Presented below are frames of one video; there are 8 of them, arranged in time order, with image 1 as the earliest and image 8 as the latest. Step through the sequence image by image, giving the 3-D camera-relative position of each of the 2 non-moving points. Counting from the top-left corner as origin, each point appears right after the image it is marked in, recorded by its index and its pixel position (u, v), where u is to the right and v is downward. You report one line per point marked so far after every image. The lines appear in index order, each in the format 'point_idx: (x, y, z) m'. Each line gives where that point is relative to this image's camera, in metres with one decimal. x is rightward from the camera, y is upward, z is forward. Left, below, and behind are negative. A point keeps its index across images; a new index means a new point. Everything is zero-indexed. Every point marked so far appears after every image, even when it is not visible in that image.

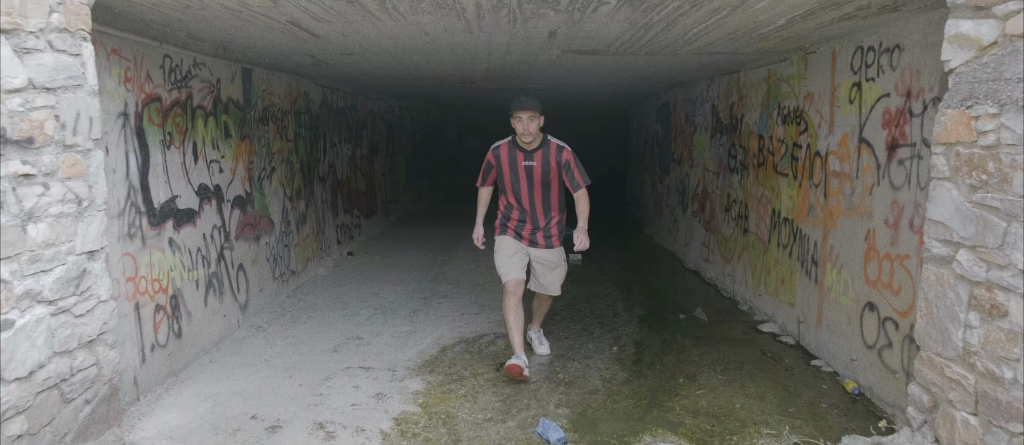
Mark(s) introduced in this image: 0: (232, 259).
0: (-1.2, -0.2, +4.7) m
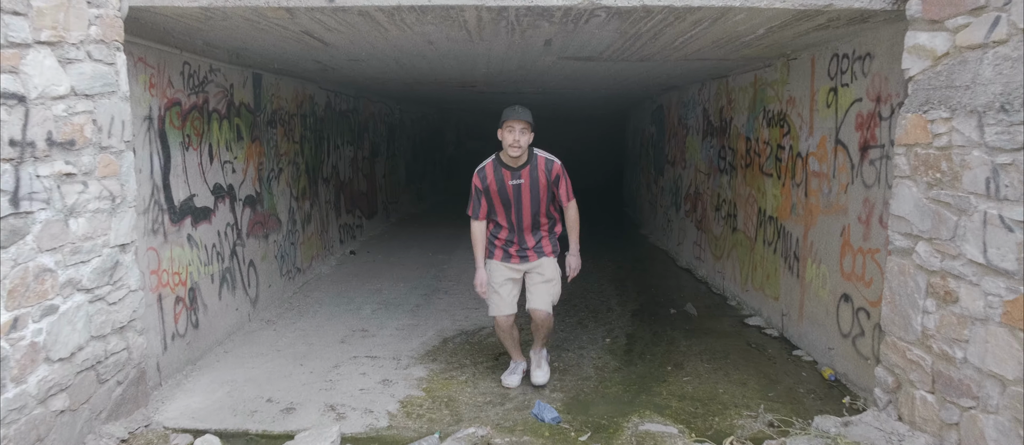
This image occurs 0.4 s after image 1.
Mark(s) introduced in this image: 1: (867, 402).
0: (-1.2, -0.1, +5.0) m
1: (+1.1, -0.5, +3.4) m
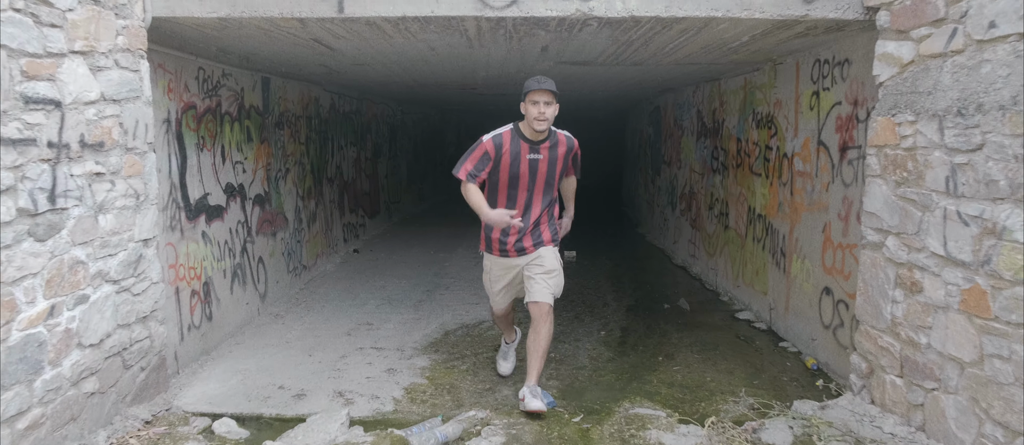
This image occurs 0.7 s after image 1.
0: (-1.2, -0.1, +5.2) m
1: (+1.1, -0.5, +3.6) m
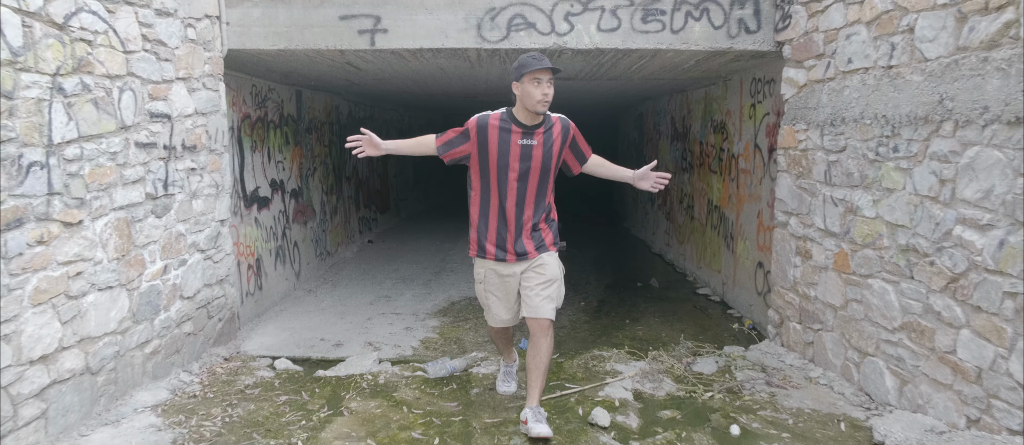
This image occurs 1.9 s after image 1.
0: (-1.3, -0.1, +6.2) m
1: (+1.1, -0.5, +4.6) m
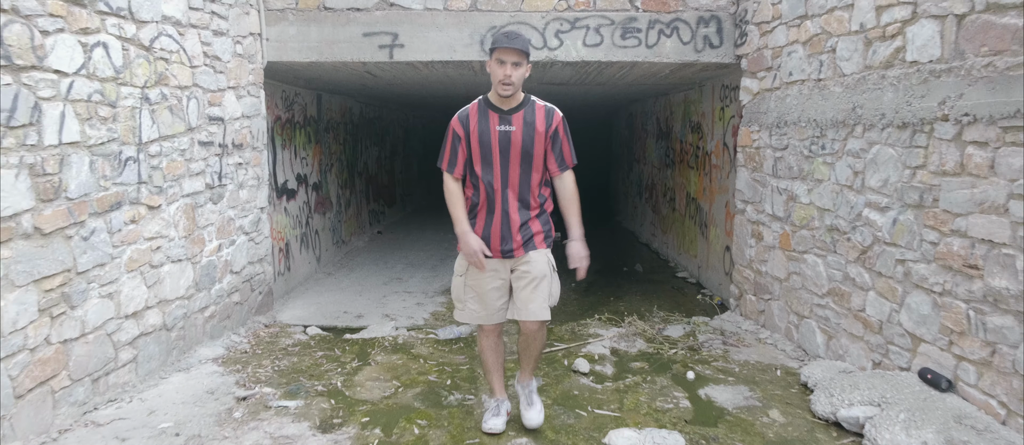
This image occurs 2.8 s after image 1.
0: (-1.3, 0.0, +6.9) m
1: (+1.1, -0.4, +5.3) m
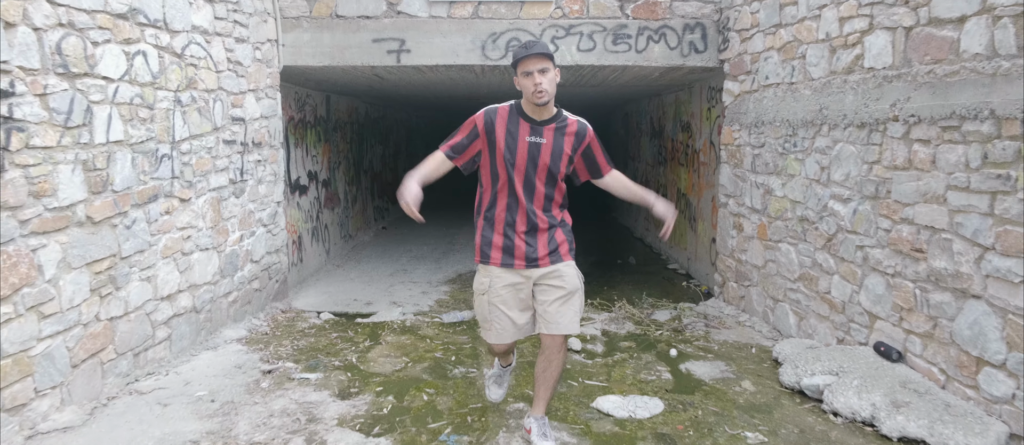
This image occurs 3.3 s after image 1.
0: (-1.3, 0.0, +7.3) m
1: (+1.1, -0.4, +5.7) m
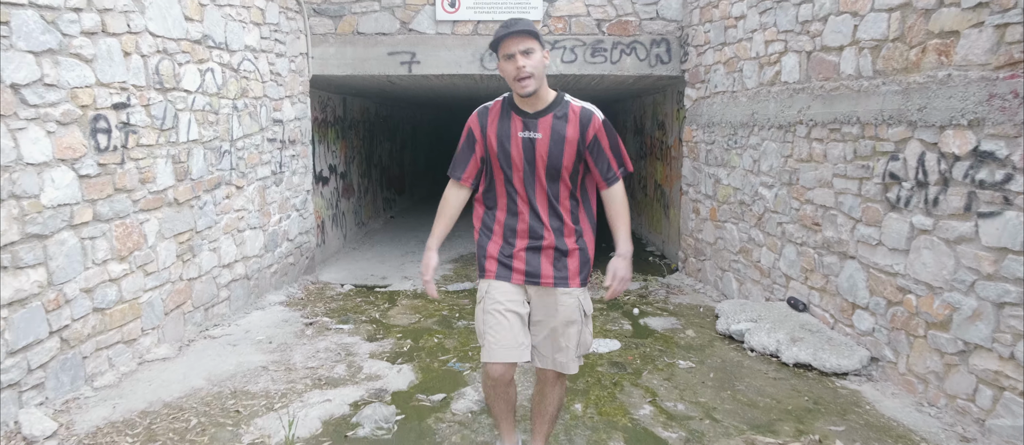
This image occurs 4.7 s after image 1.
0: (-1.3, +0.1, +8.3) m
1: (+1.0, -0.3, +6.7) m
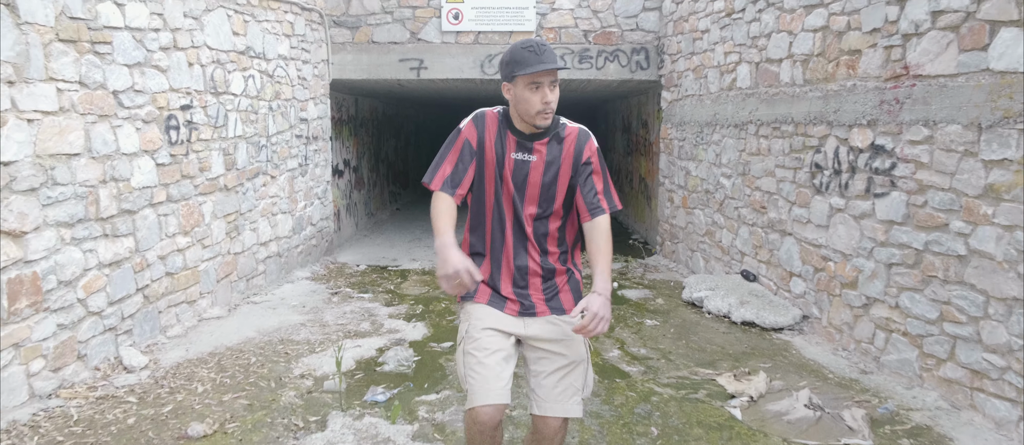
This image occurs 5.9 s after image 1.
0: (-1.3, +0.2, +9.1) m
1: (+1.0, -0.2, +7.5) m
